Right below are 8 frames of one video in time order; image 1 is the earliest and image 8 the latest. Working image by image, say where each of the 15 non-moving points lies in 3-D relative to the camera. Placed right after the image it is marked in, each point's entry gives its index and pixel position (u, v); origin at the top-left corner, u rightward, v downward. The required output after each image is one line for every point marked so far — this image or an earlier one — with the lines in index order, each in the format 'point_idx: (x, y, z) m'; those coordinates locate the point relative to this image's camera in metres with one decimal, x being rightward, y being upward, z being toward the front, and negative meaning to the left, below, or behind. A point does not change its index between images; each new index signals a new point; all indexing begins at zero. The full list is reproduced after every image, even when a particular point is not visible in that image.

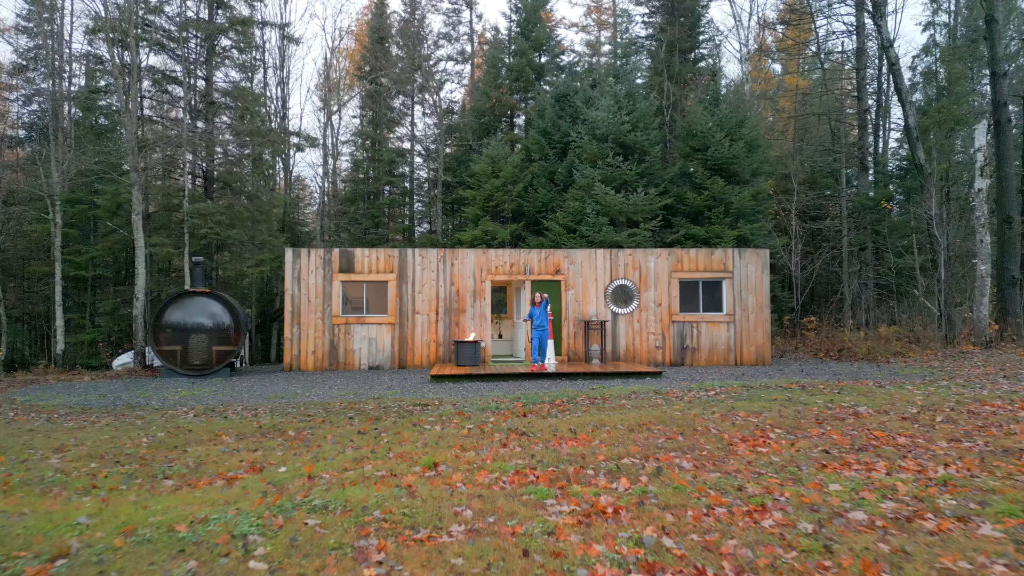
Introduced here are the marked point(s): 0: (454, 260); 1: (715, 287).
0: (-2.6, +1.3, +14.6) m
1: (+9.4, 0.0, +15.0) m
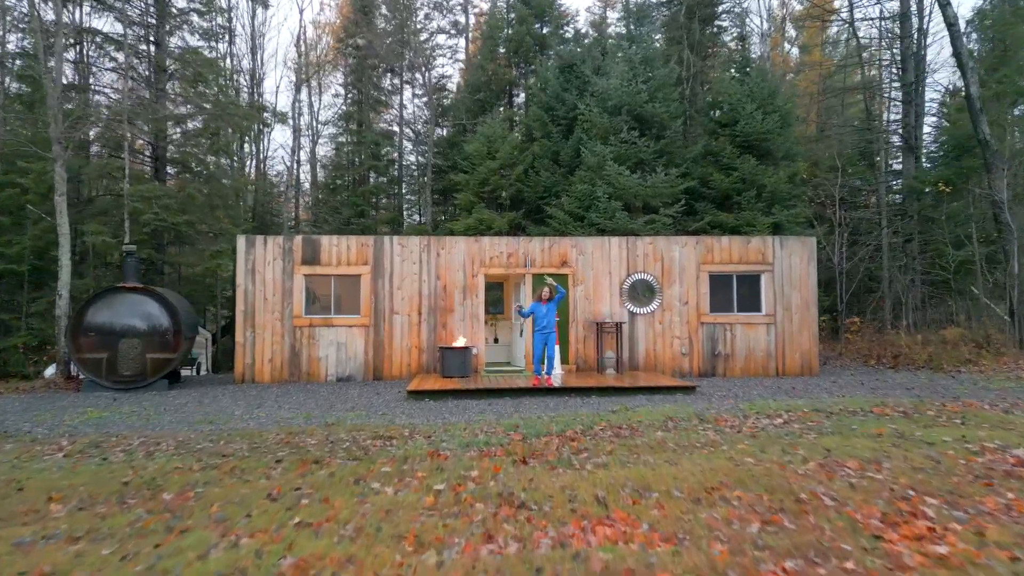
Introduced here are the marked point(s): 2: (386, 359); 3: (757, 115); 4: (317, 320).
0: (-2.7, +1.5, +12.2) m
1: (+9.3, +0.2, +12.6) m
2: (-4.6, -2.6, +12.0) m
3: (+11.3, +8.0, +15.1) m
4: (-7.1, -1.2, +11.9) m
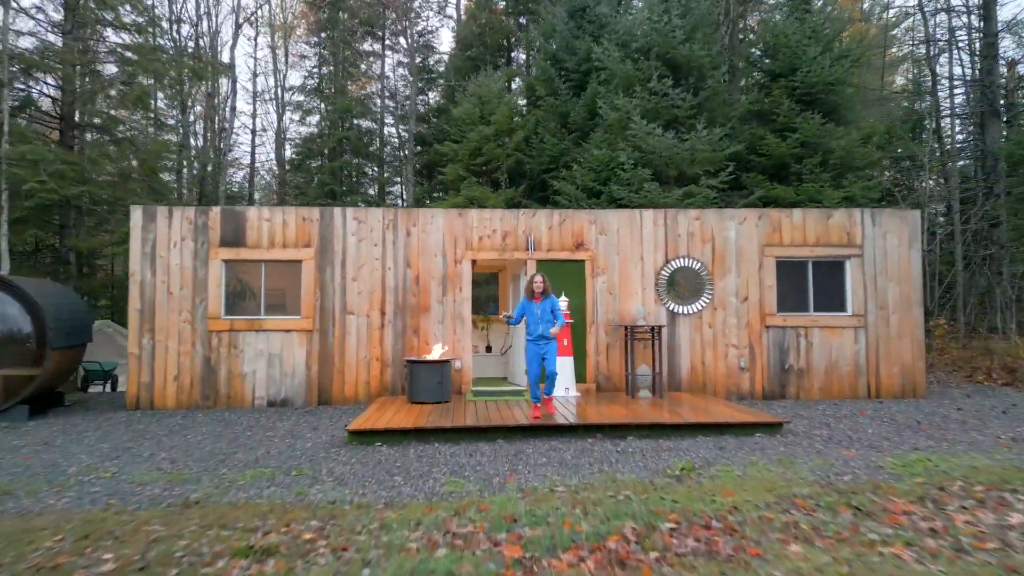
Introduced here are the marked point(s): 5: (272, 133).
0: (-2.8, +1.7, +9.0) m
1: (+9.2, +0.5, +9.3) m
2: (-4.7, -2.4, +8.8) m
3: (+11.2, +8.2, +11.8) m
4: (-7.2, -0.9, +8.7) m
5: (-13.5, +8.8, +18.5) m
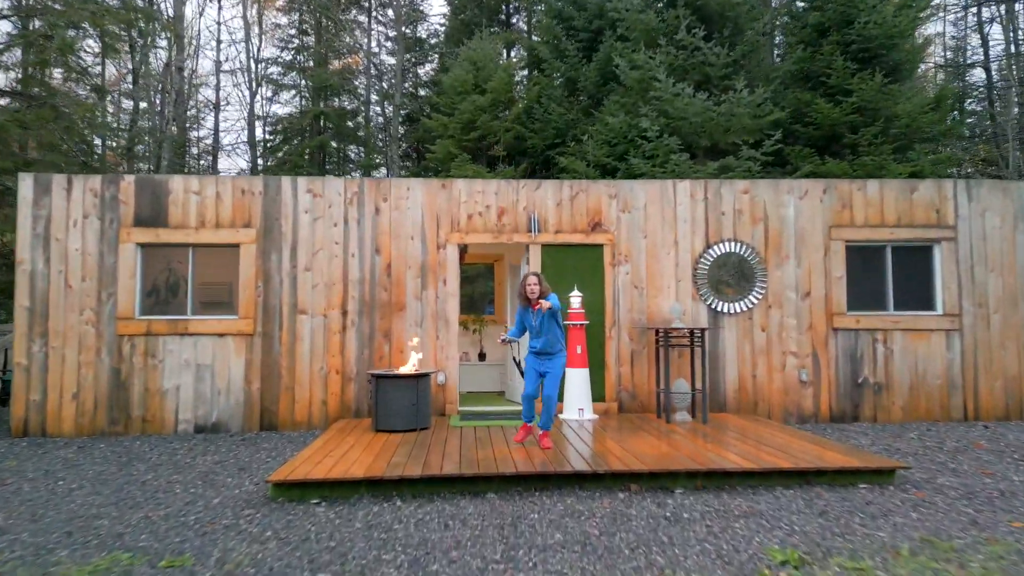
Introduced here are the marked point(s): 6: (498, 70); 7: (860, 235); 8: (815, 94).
0: (-2.8, +1.9, +7.0) m
1: (+9.2, +0.6, +7.4) m
2: (-4.7, -2.2, +6.8) m
3: (+11.2, +8.4, +9.9) m
4: (-7.2, -0.8, +6.7) m
5: (-13.6, +8.9, +16.6) m
6: (-0.5, +8.1, +12.2) m
7: (+7.7, +1.2, +7.2) m
8: (+9.6, +6.1, +10.3) m
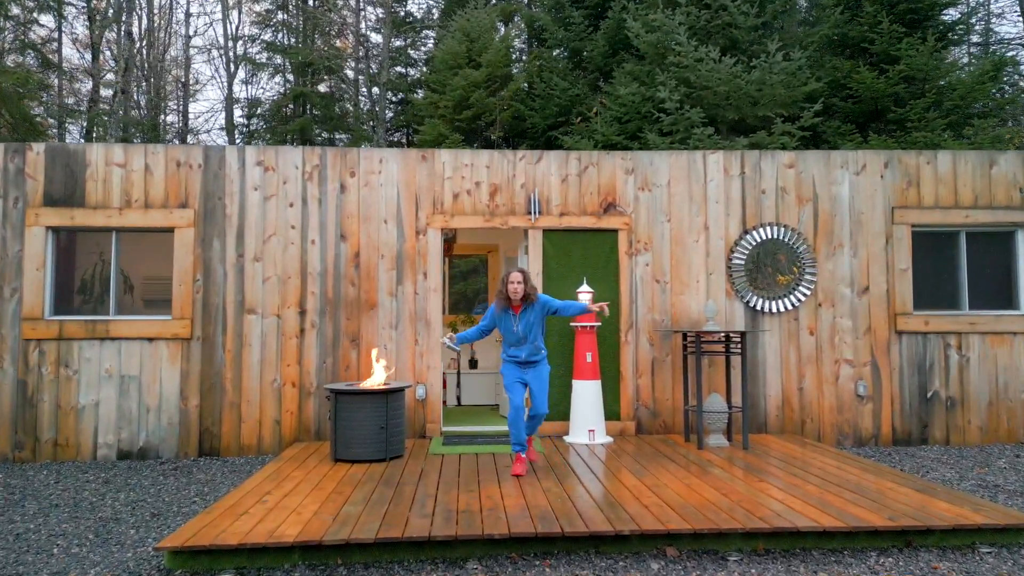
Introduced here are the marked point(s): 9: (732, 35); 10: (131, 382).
0: (-2.9, +2.0, +5.8) m
1: (+9.1, +0.7, +6.1) m
2: (-4.8, -2.1, +5.6) m
3: (+11.1, +8.5, +8.6) m
4: (-7.3, -0.6, +5.5) m
5: (-13.6, +9.1, +15.3) m
6: (-0.6, +8.2, +10.9) m
7: (+7.6, +1.3, +5.9) m
8: (+9.5, +6.2, +9.1) m
9: (+5.8, +6.7, +8.6) m
10: (-6.4, -1.6, +5.5) m
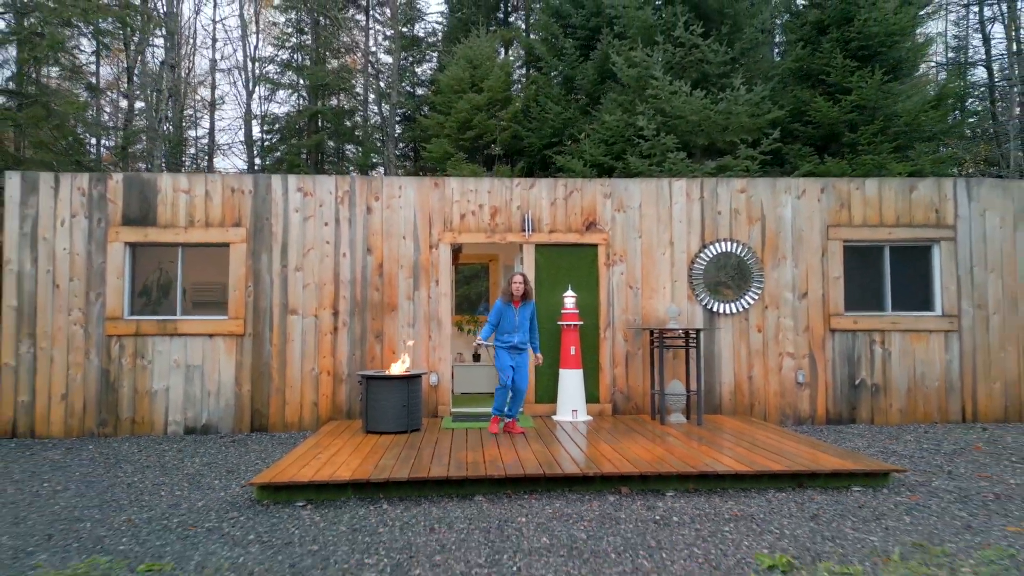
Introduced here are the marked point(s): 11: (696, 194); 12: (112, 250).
0: (-3.0, +1.9, +6.9) m
1: (+9.0, +0.6, +7.3) m
2: (-4.9, -2.2, +6.7) m
3: (+11.0, +8.4, +9.8) m
4: (-7.4, -0.8, +6.6) m
5: (-13.7, +9.0, +16.5) m
6: (-0.6, +8.1, +12.1) m
7: (+7.5, +1.1, +7.1) m
8: (+9.5, +6.1, +10.2) m
9: (+5.7, +6.5, +9.7) m
10: (-6.5, -1.7, +6.7) m
11: (+4.0, +2.1, +7.1) m
12: (-8.2, +0.8, +6.7) m
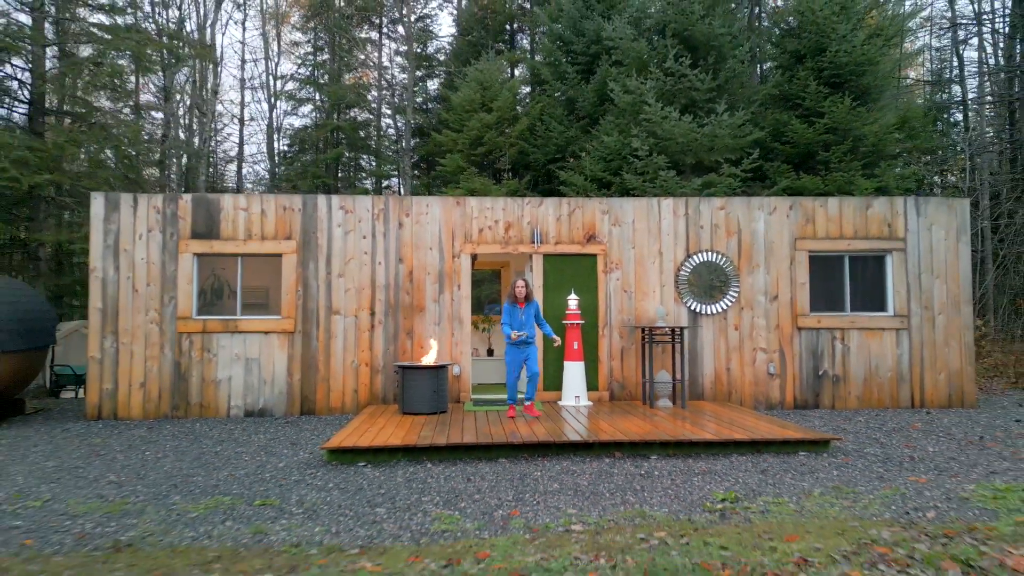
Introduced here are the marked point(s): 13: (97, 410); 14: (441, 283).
0: (-2.7, +1.8, +8.1) m
1: (+9.3, +0.5, +8.4) m
2: (-4.6, -2.3, +7.9) m
3: (+11.3, +8.3, +10.9) m
4: (-7.1, -0.9, +7.8) m
5: (-13.4, +8.9, +17.6) m
6: (-0.4, +8.0, +13.2) m
7: (+7.8, +1.0, +8.3) m
8: (+9.7, +6.0, +11.4) m
9: (+6.0, +6.4, +10.9) m
10: (-6.2, -1.8, +7.8) m
11: (+4.3, +2.0, +8.2) m
12: (-7.9, +0.7, +7.8) m
13: (-9.8, -2.9, +7.7) m
14: (-1.7, +0.1, +8.1) m
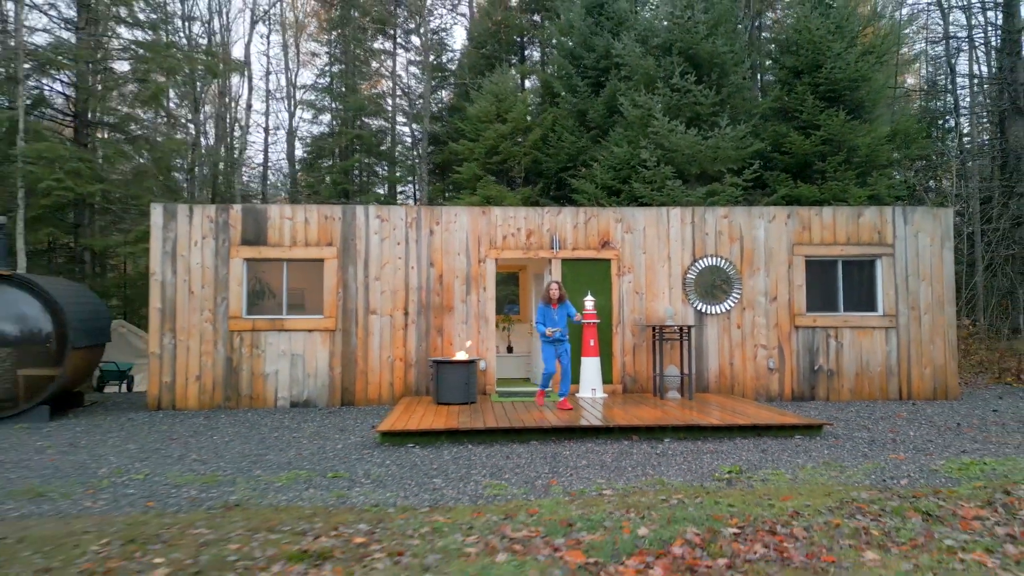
0: (-2.1, +1.7, +8.8) m
1: (+9.9, +0.5, +9.2) m
2: (-4.0, -2.4, +8.6) m
3: (+11.9, +8.3, +11.6) m
4: (-6.5, -0.9, +8.5) m
5: (-12.8, +8.8, +18.4) m
6: (+0.2, +8.0, +14.0) m
7: (+8.4, +1.0, +9.0) m
8: (+10.3, +6.0, +12.1) m
9: (+6.6, +6.4, +11.6) m
10: (-5.6, -1.8, +8.6) m
11: (+4.8, +1.9, +9.0) m
12: (-7.3, +0.6, +8.6) m
13: (-9.2, -2.9, +8.5) m
14: (-1.2, +0.1, +8.8) m
